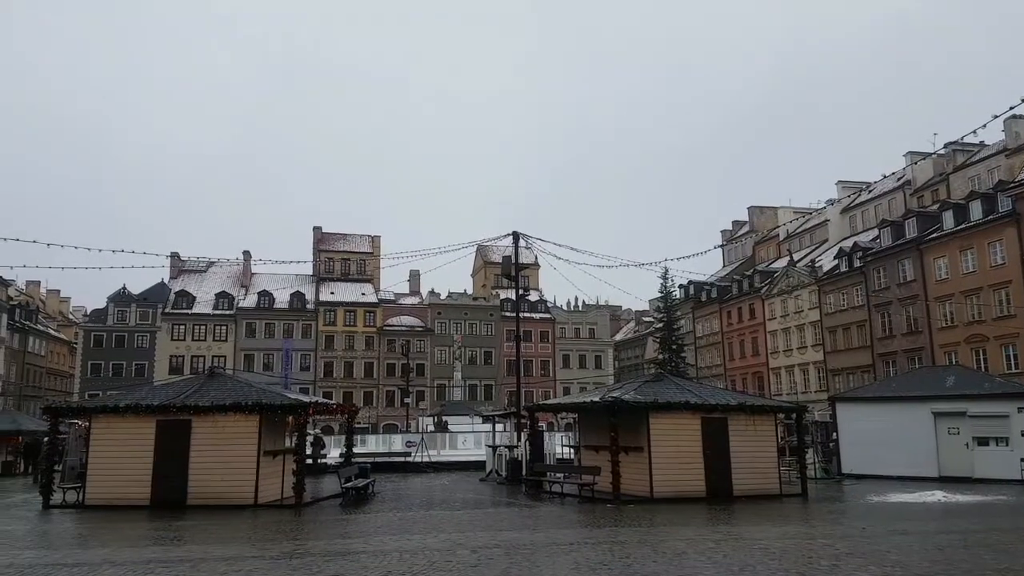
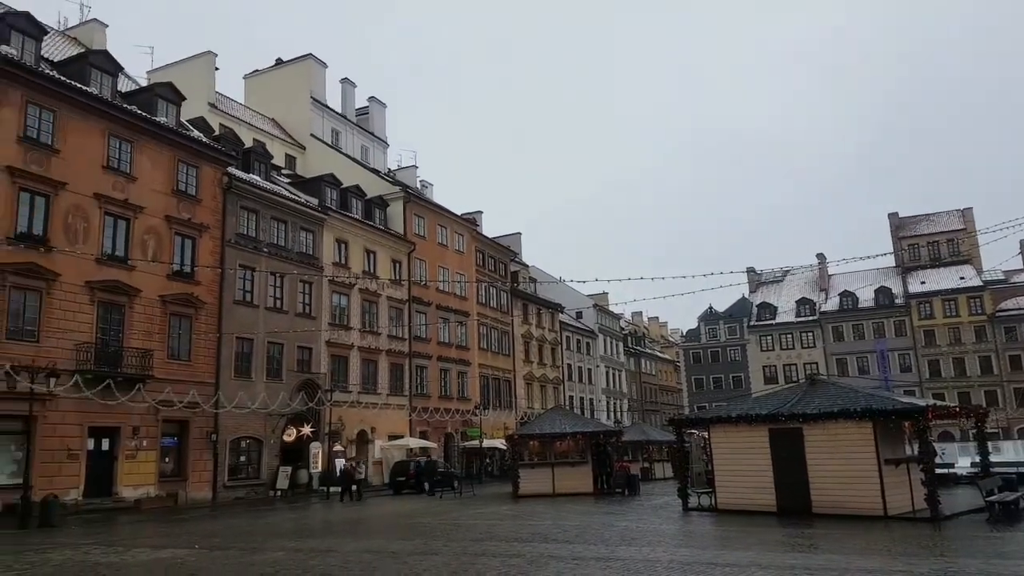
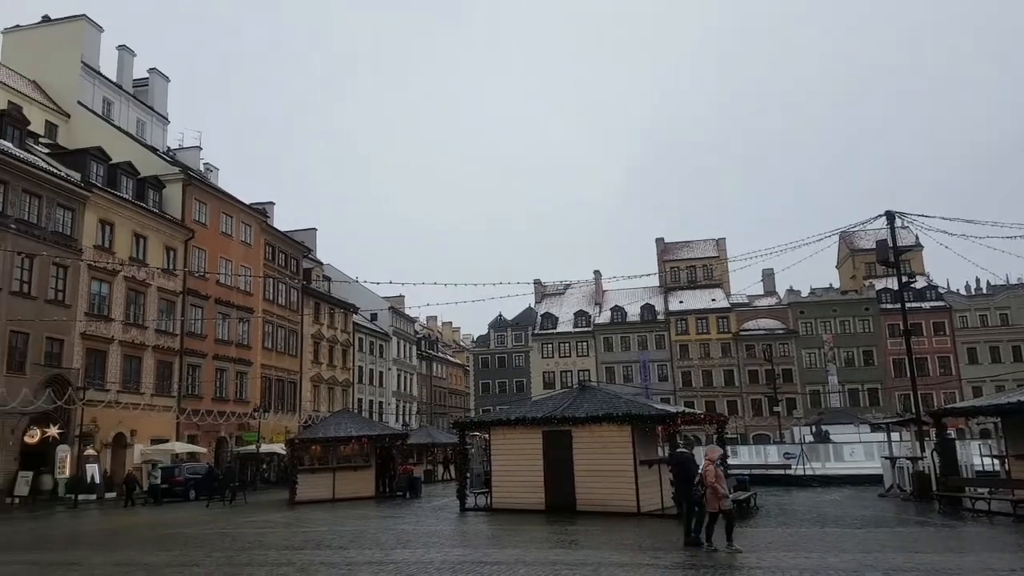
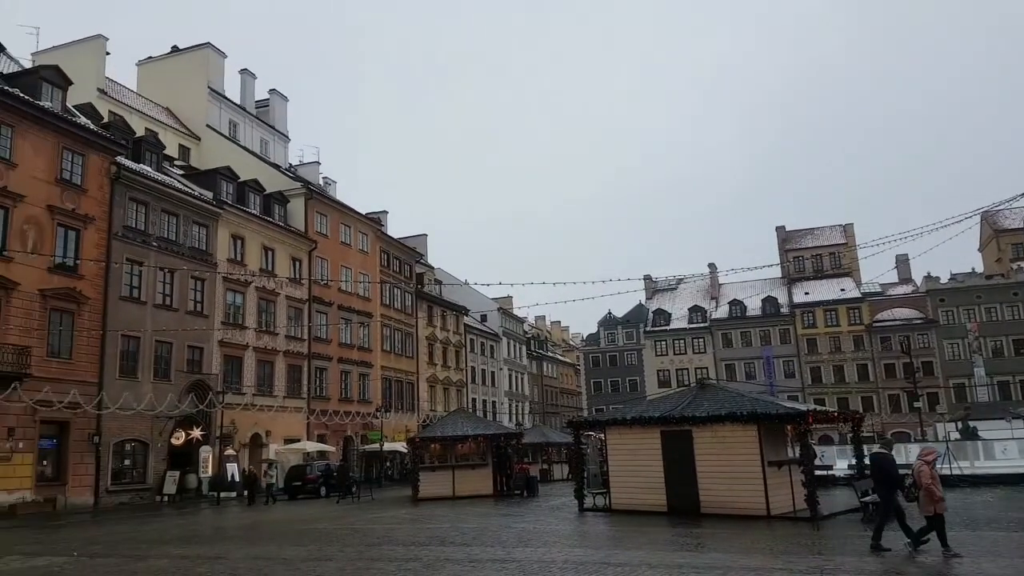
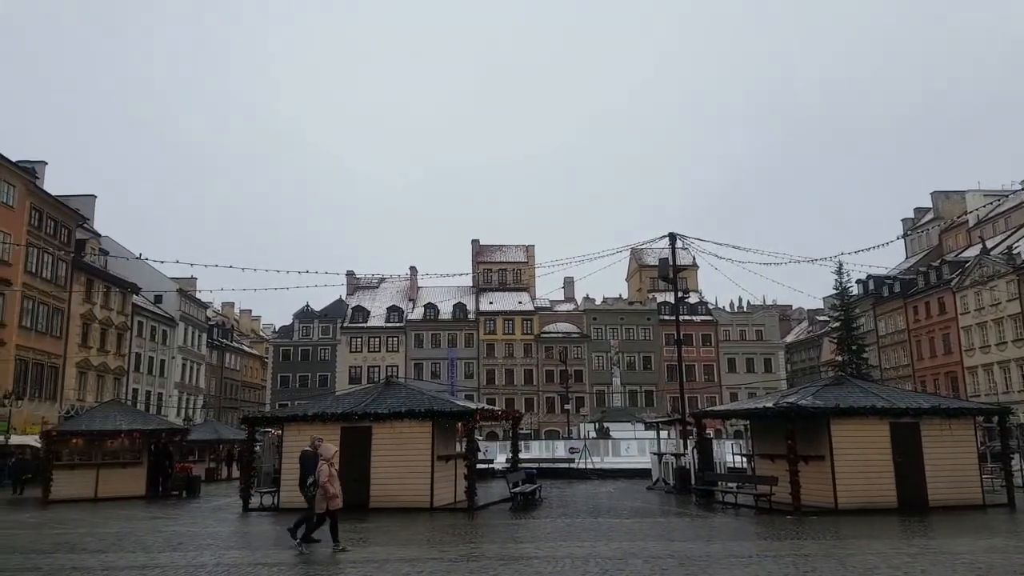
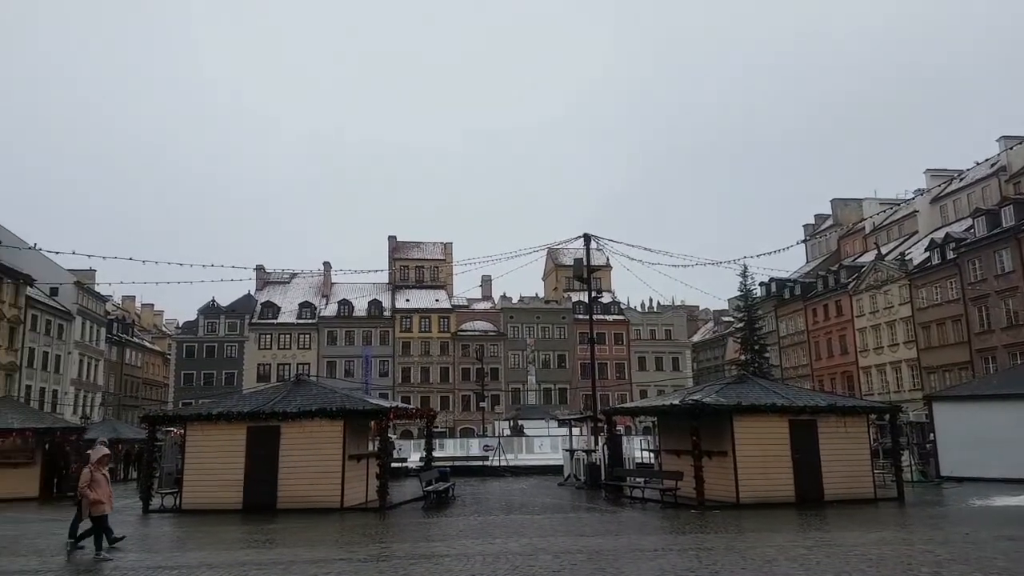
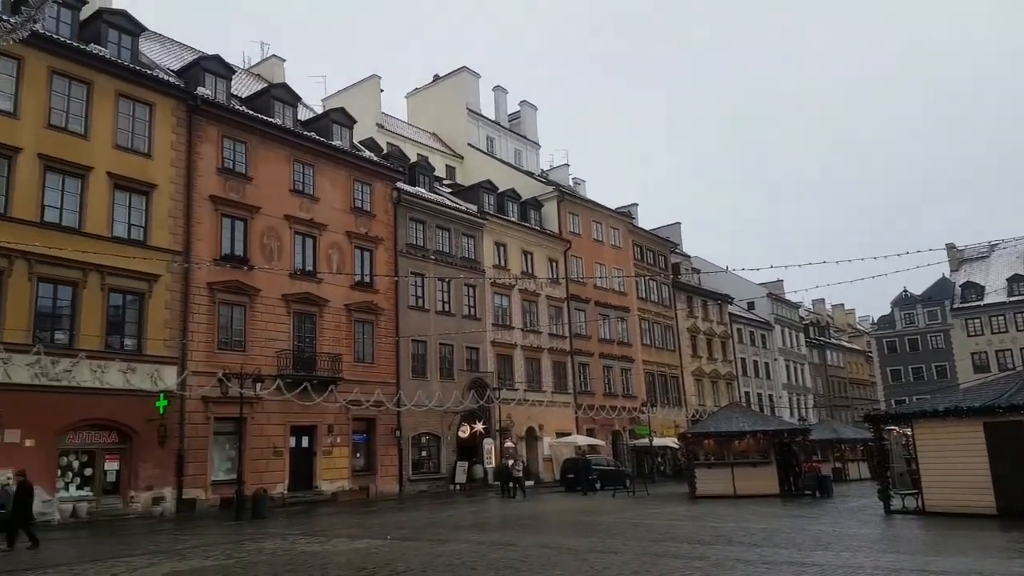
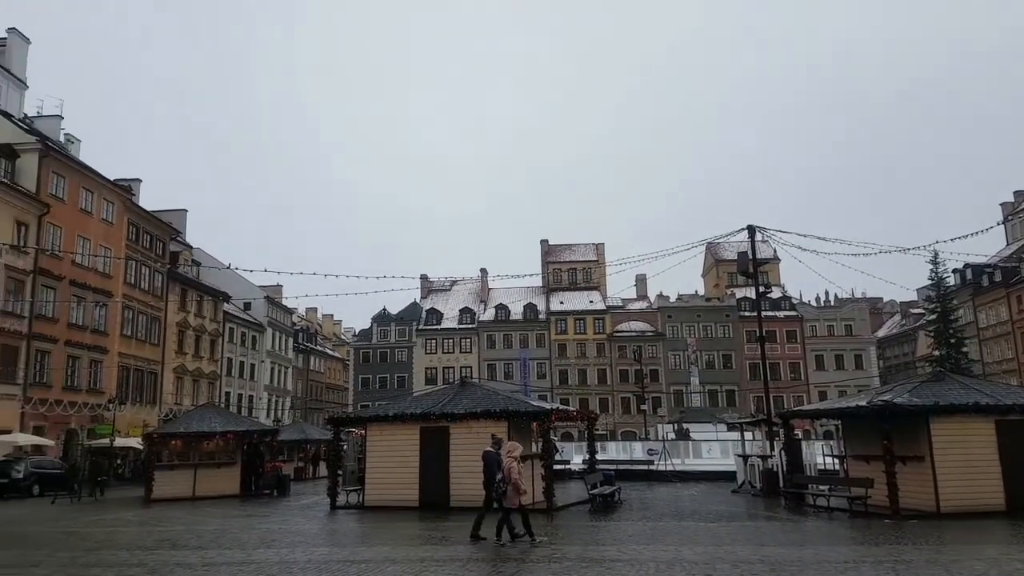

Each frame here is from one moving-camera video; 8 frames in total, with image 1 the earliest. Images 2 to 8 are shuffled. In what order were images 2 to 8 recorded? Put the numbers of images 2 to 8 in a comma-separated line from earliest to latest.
6, 5, 8, 3, 4, 2, 7
